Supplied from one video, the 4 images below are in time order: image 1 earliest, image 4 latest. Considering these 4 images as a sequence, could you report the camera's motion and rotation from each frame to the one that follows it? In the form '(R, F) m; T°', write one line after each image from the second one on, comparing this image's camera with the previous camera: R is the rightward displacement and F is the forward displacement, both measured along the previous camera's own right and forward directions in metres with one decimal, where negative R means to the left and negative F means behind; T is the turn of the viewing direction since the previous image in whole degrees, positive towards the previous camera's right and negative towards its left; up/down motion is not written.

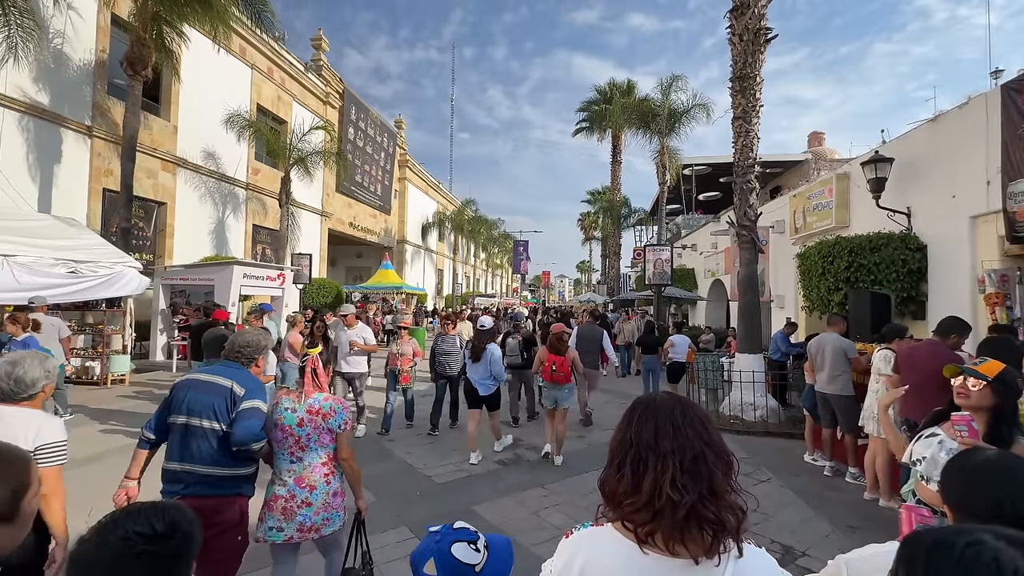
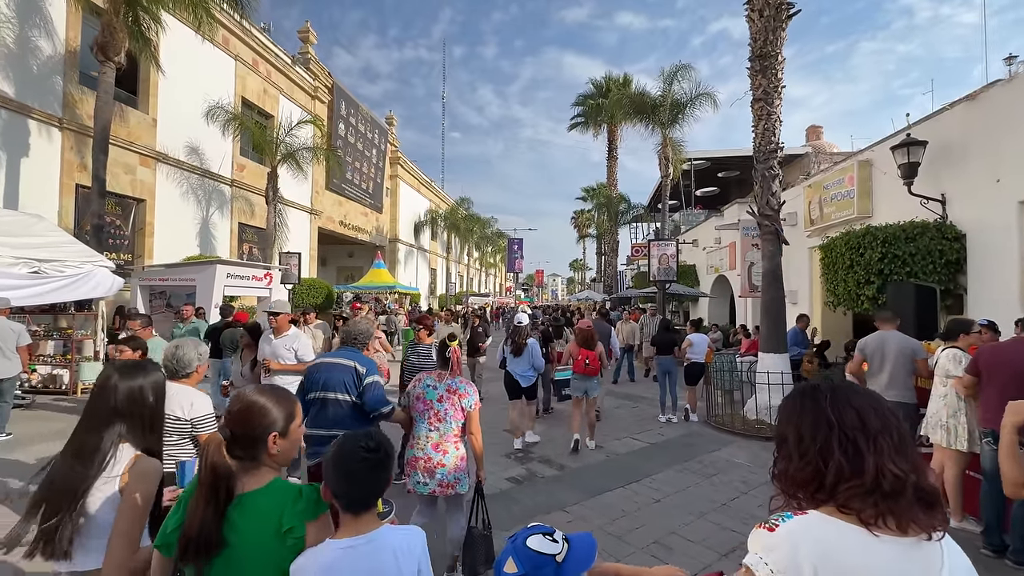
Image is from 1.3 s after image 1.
(-0.2, +0.7) m; +1°
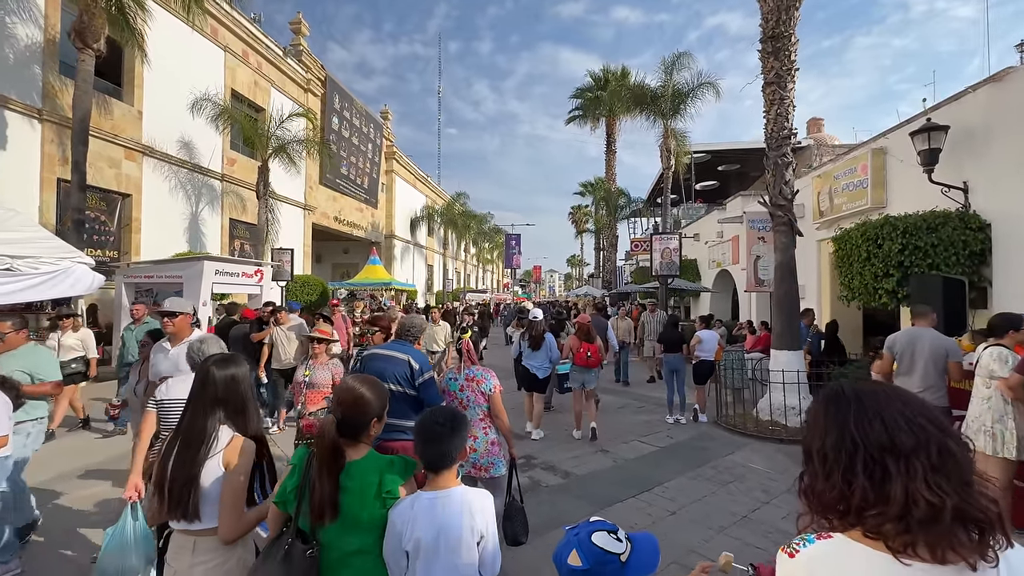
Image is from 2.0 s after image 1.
(0.0, +0.4) m; 0°
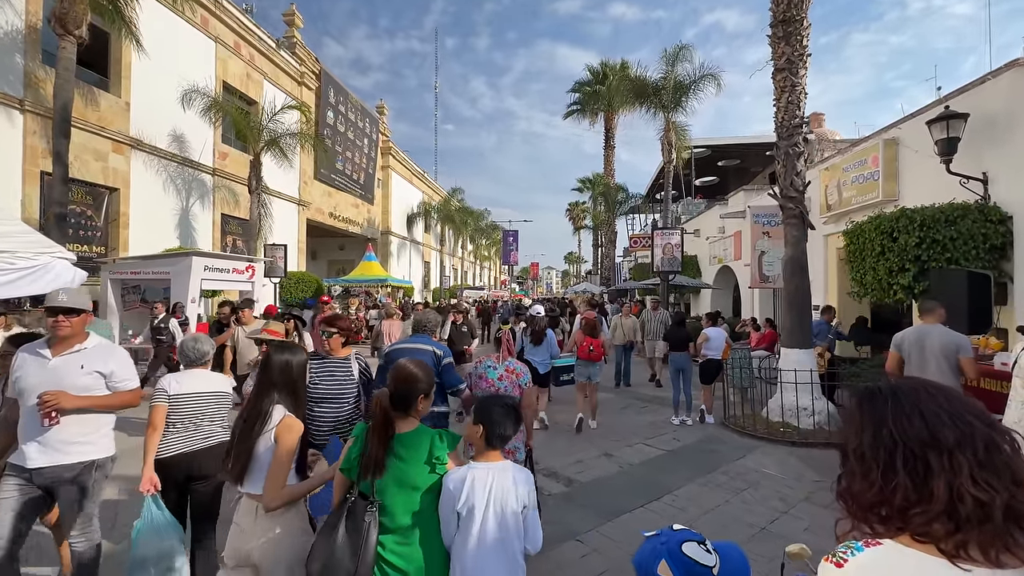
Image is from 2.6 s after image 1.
(0.0, +0.3) m; 0°
